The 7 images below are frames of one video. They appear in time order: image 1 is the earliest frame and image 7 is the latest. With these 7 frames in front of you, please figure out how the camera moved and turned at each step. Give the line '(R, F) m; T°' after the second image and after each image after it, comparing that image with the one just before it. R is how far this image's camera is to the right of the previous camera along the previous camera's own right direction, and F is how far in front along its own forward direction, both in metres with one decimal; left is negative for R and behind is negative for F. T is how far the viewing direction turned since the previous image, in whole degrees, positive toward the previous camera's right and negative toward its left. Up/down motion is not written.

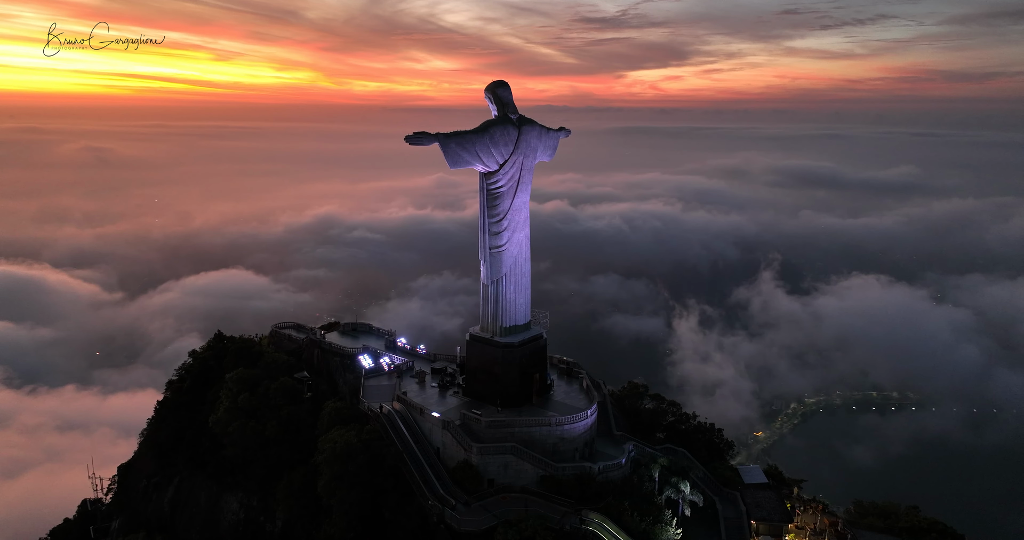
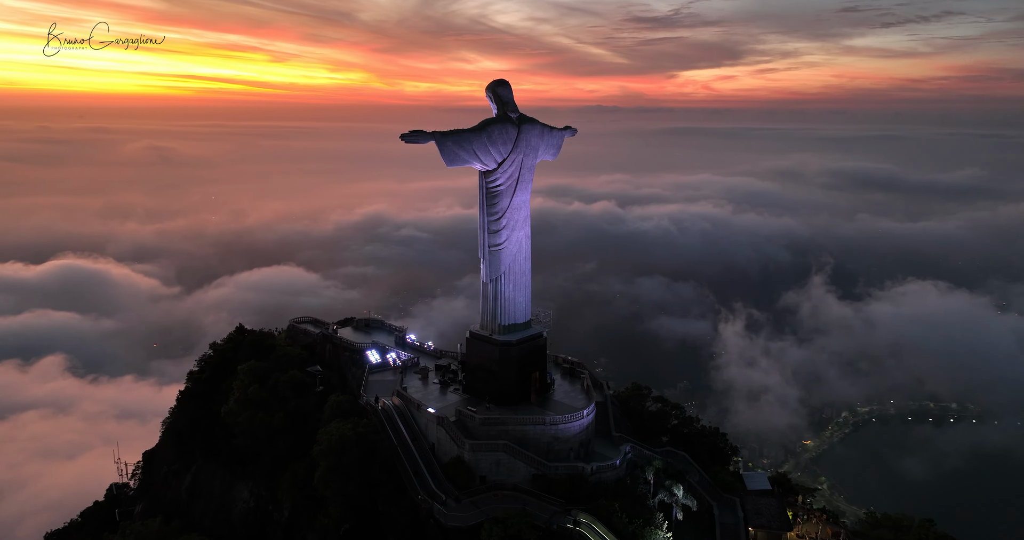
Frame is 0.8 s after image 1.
(+1.2, 0.0) m; -4°
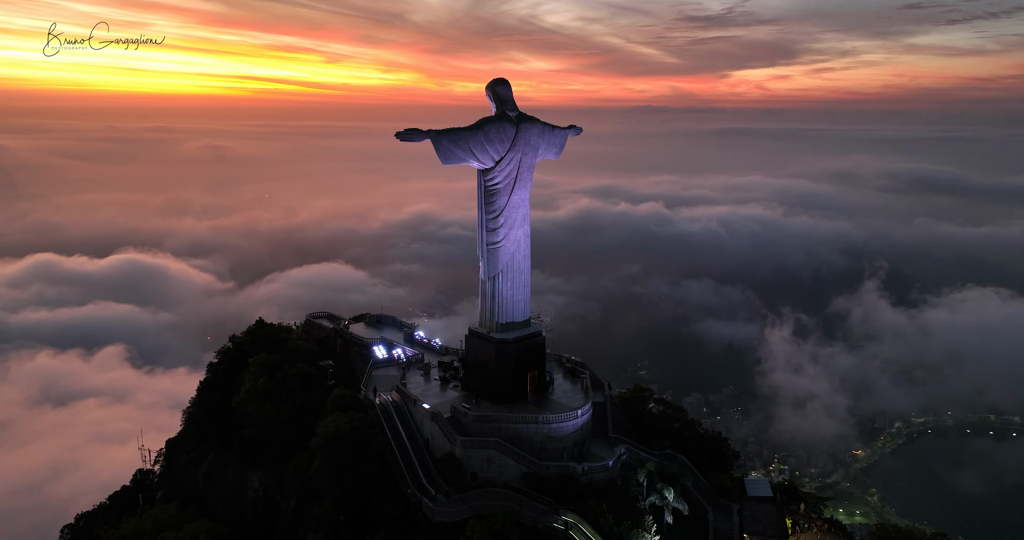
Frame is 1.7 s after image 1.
(+1.2, 0.0) m; -4°
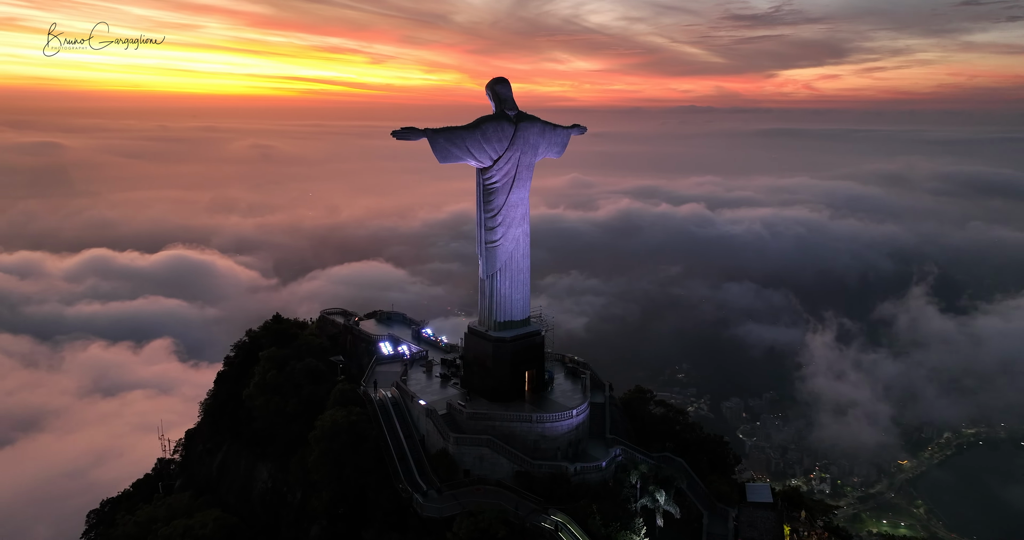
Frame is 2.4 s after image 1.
(+1.0, 0.0) m; -3°
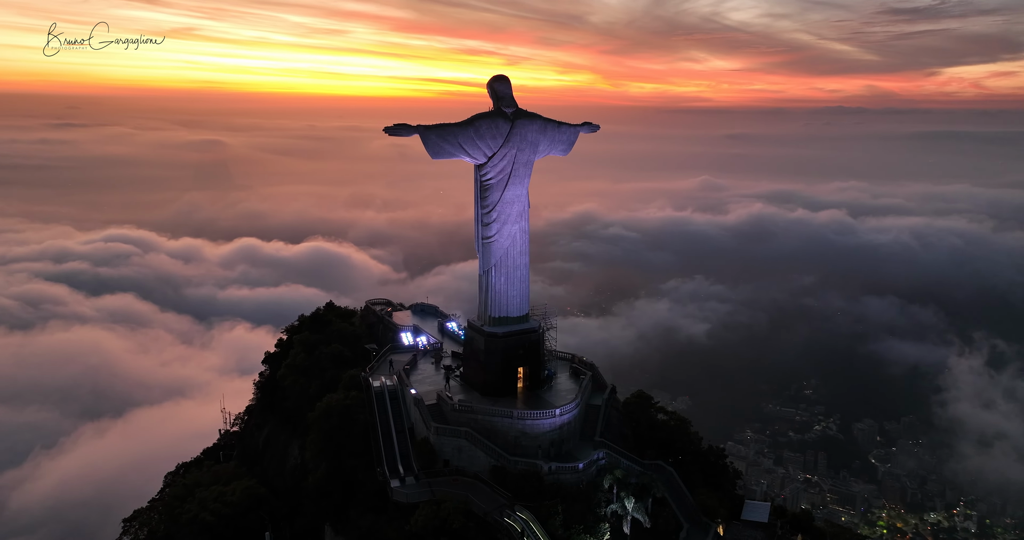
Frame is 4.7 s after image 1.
(+3.2, +0.2) m; -10°
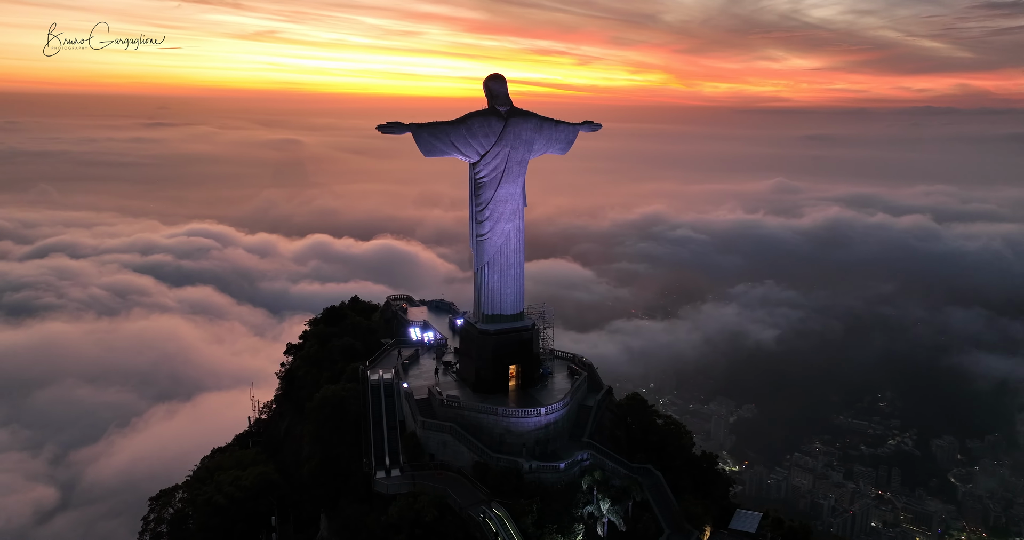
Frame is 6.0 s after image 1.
(+1.8, 0.0) m; -5°
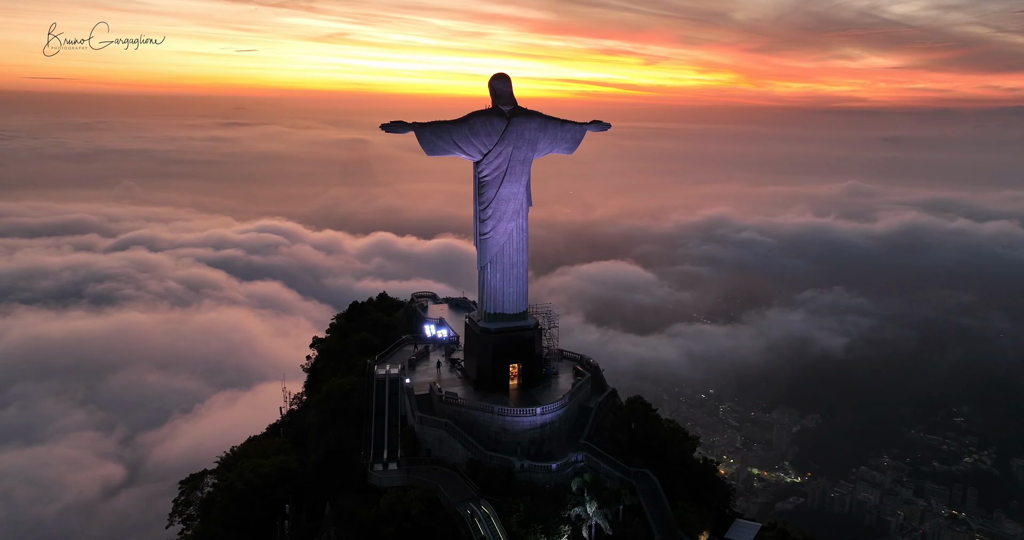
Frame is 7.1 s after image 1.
(+1.5, 0.0) m; -5°
